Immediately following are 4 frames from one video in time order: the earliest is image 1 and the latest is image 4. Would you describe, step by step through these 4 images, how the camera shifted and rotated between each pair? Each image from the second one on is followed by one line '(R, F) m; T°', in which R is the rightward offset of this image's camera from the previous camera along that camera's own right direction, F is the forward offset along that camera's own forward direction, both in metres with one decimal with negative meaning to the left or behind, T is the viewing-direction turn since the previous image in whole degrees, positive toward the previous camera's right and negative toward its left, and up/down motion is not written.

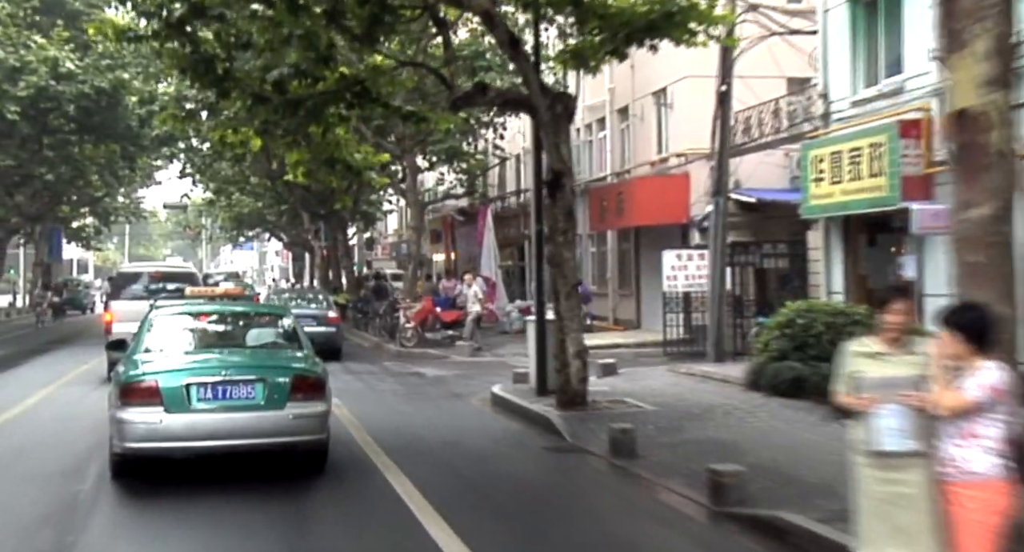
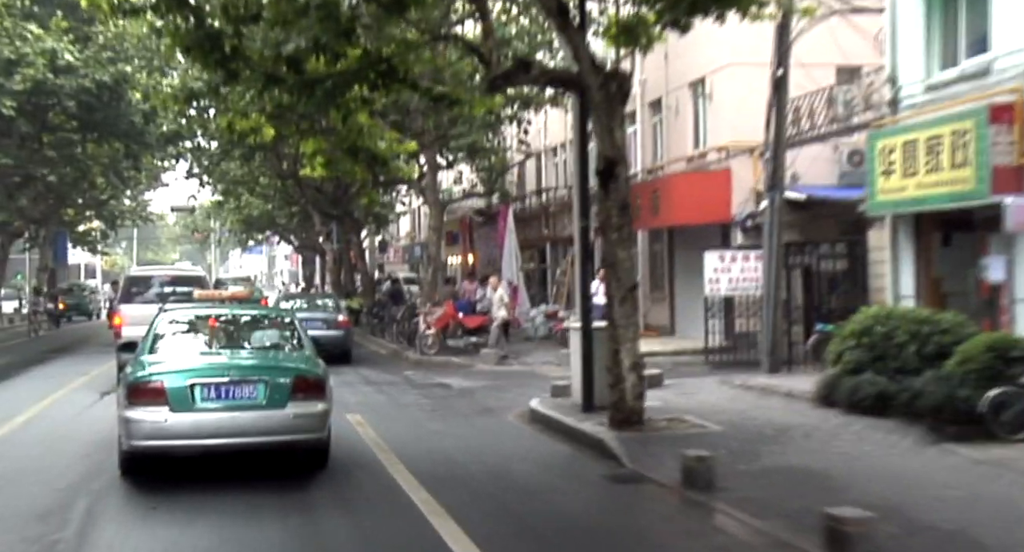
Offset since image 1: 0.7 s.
(-0.4, +1.5) m; 0°
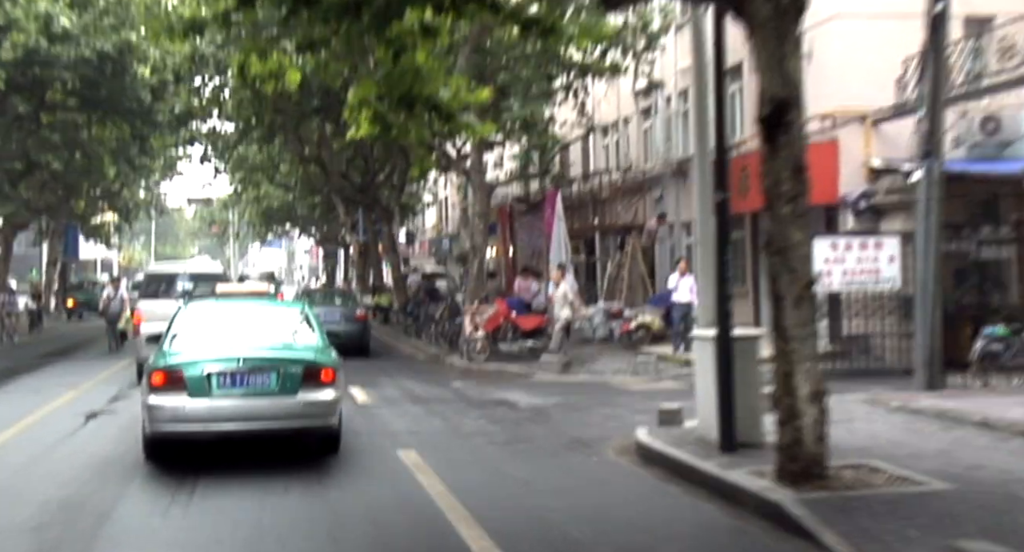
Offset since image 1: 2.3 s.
(-0.9, +3.3) m; -1°
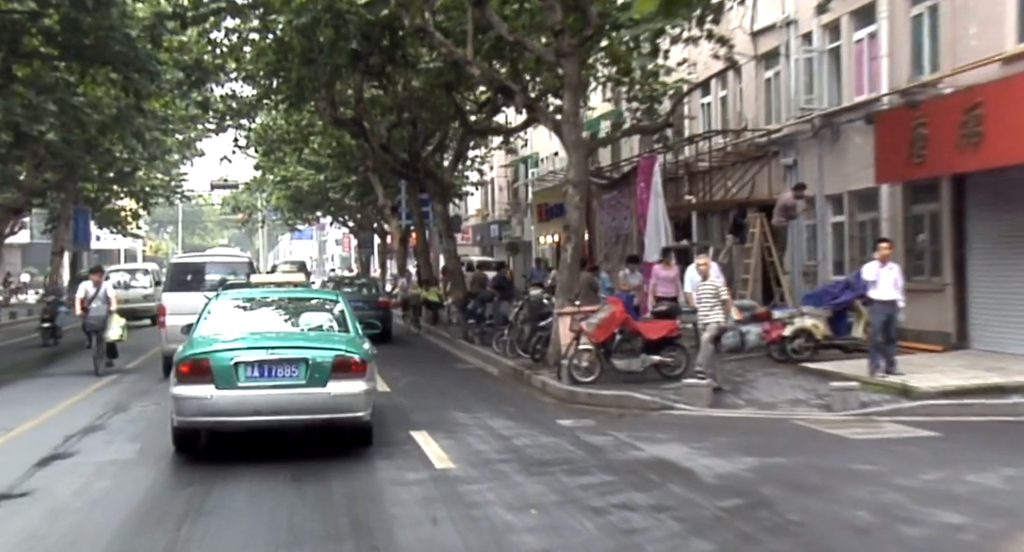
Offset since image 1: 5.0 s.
(-1.3, +5.8) m; -2°
